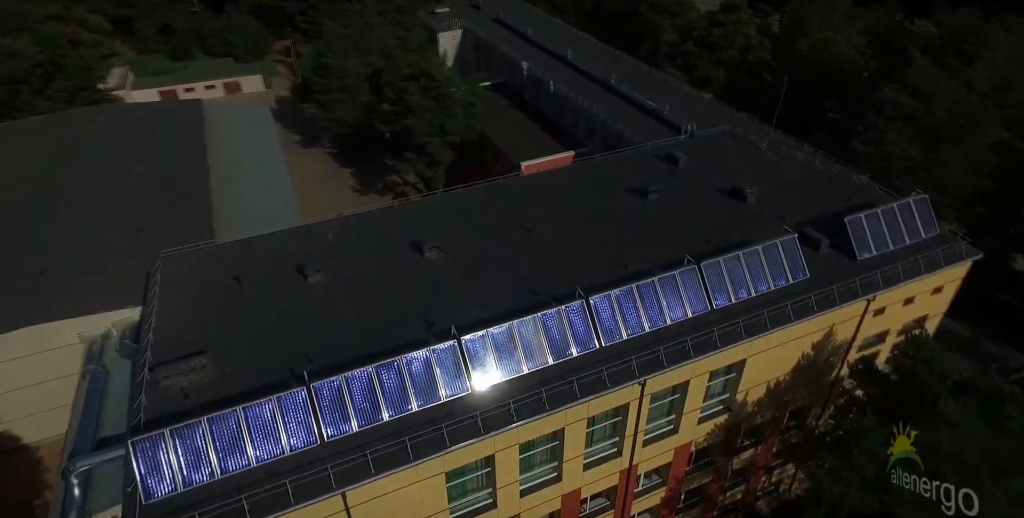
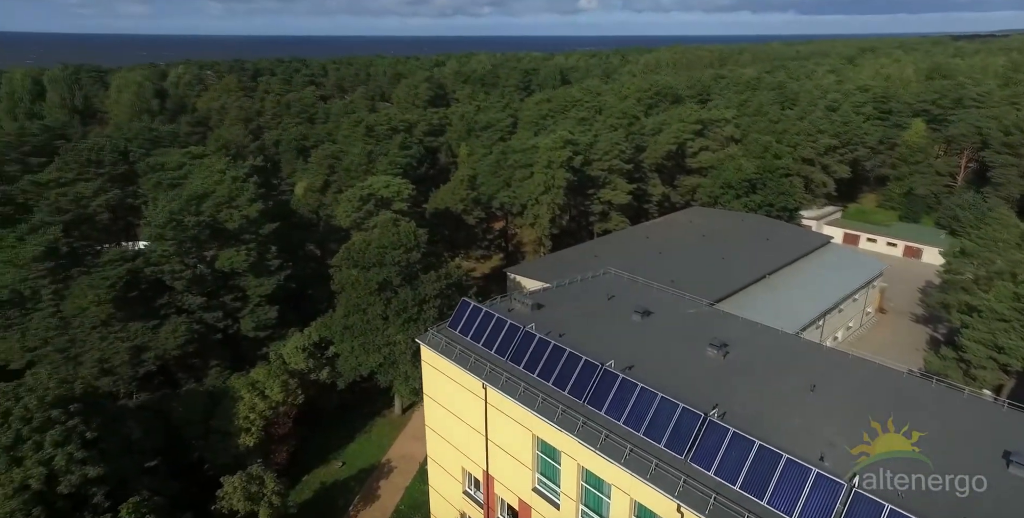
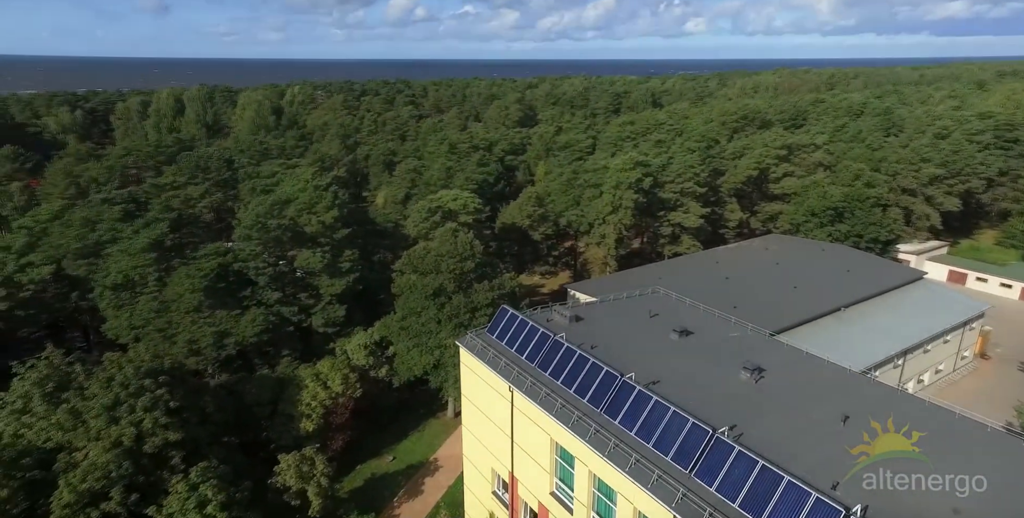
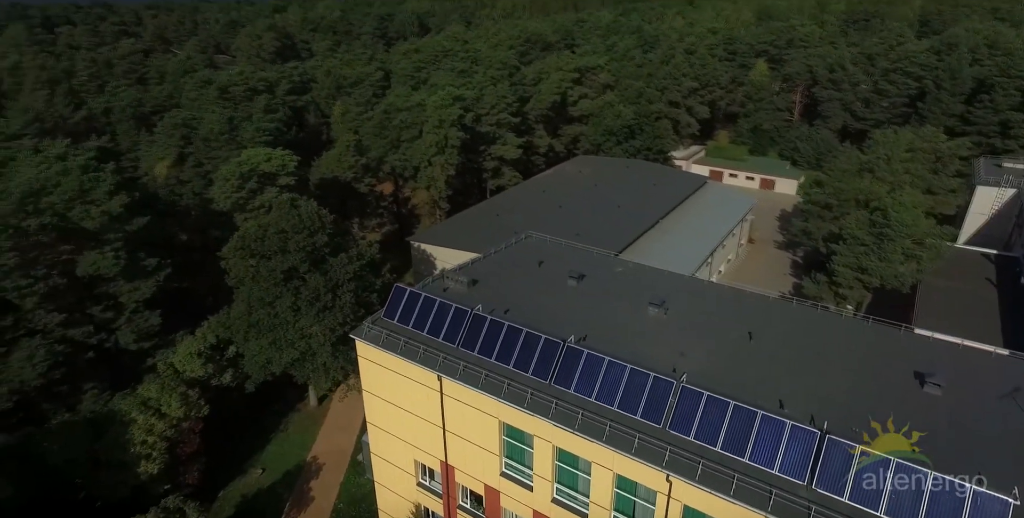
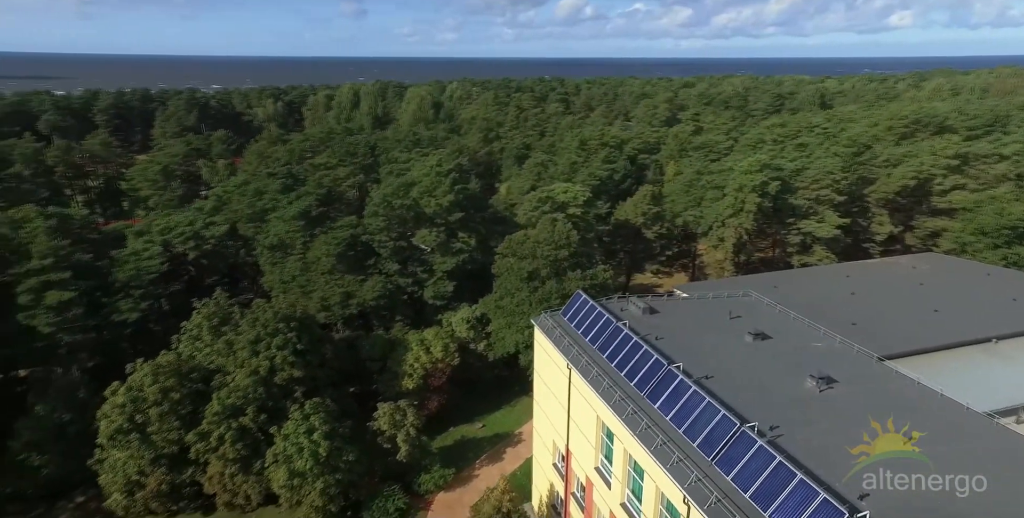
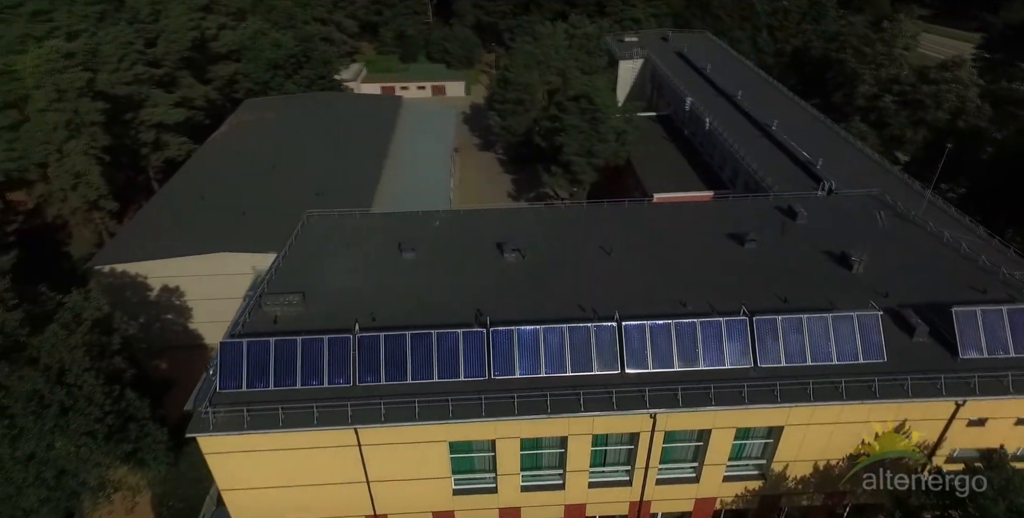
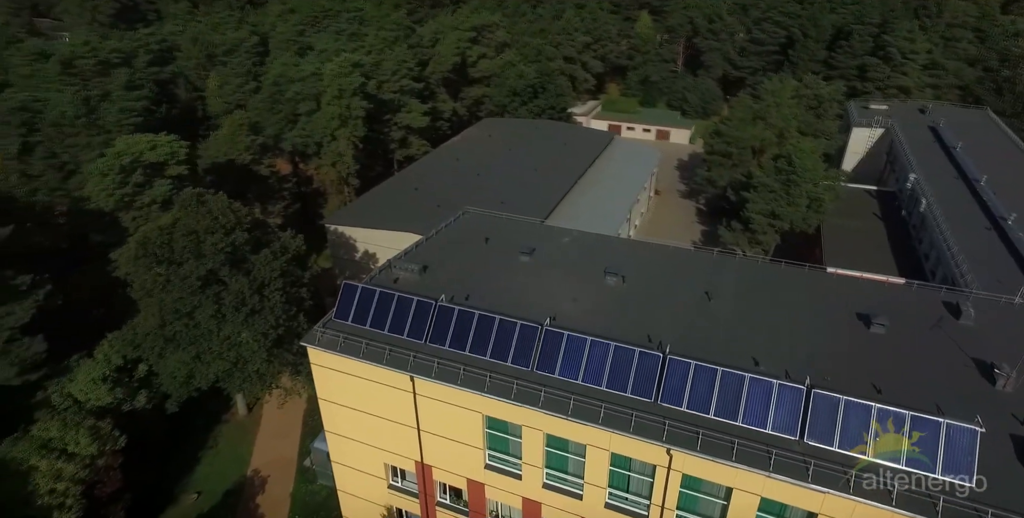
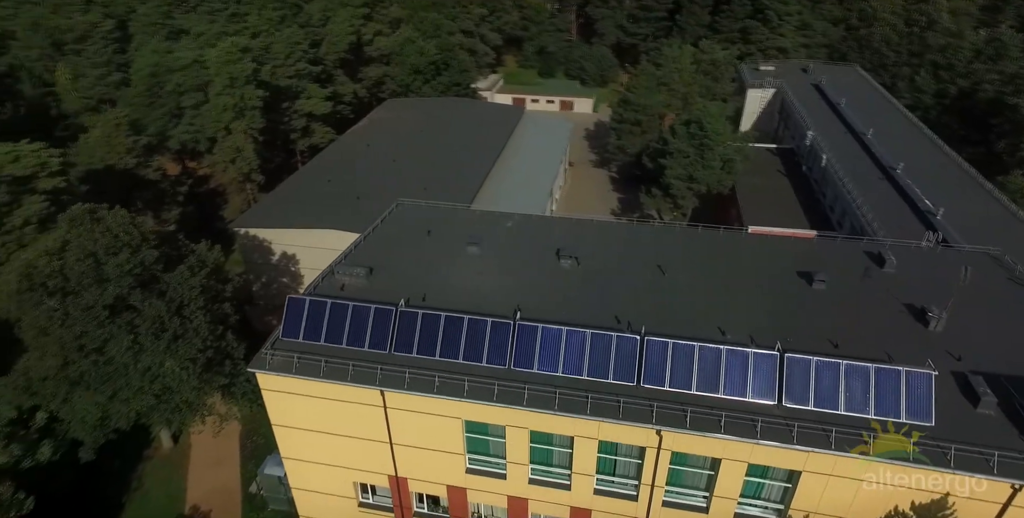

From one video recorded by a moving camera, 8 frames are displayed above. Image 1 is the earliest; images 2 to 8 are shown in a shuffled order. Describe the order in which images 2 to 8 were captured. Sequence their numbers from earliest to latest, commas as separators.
6, 8, 7, 4, 2, 3, 5
